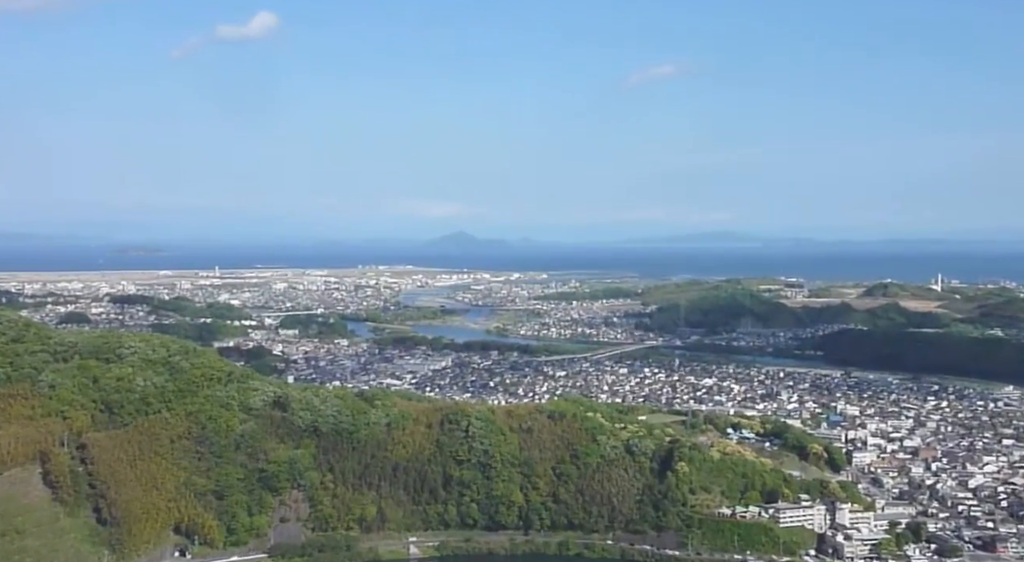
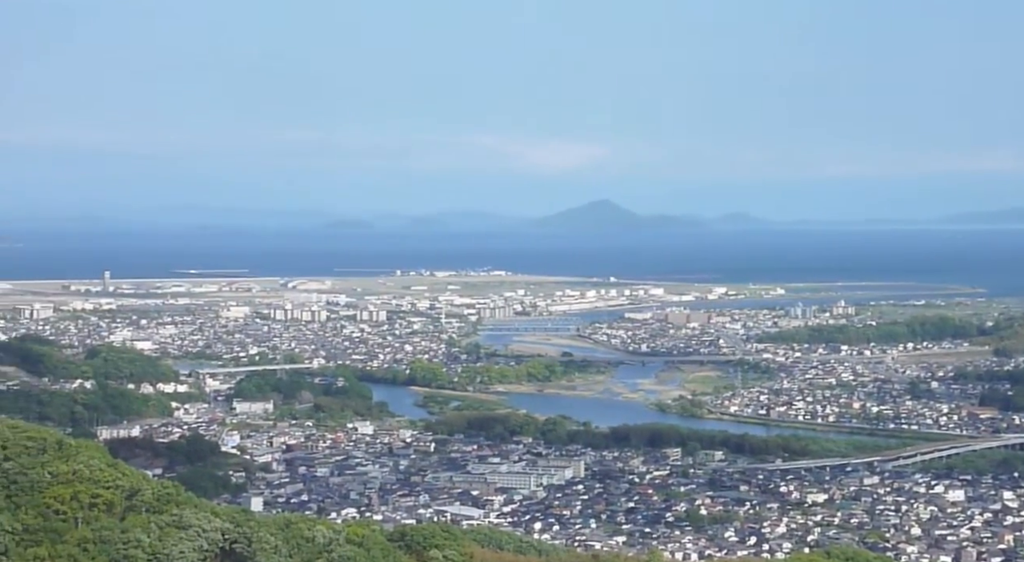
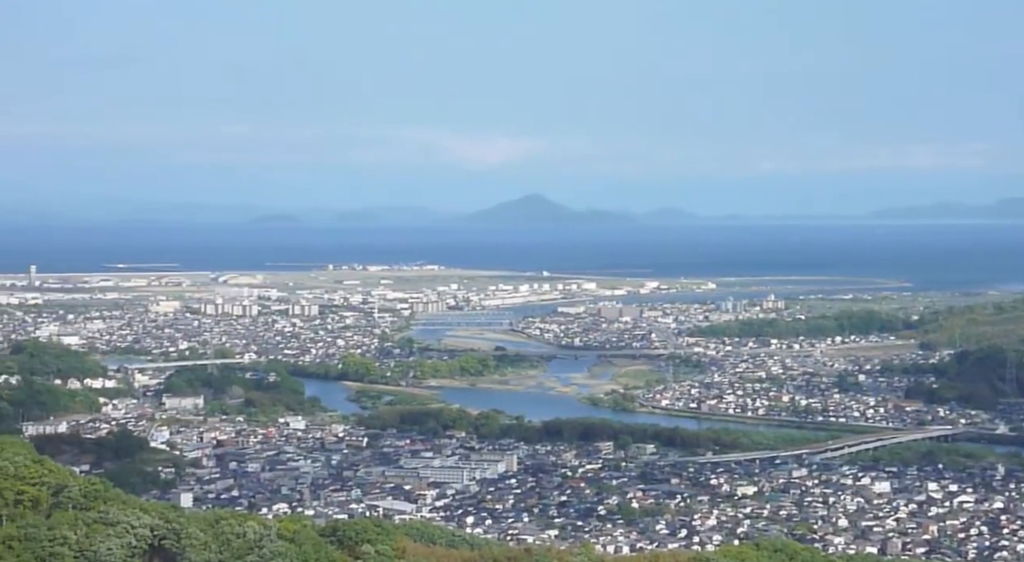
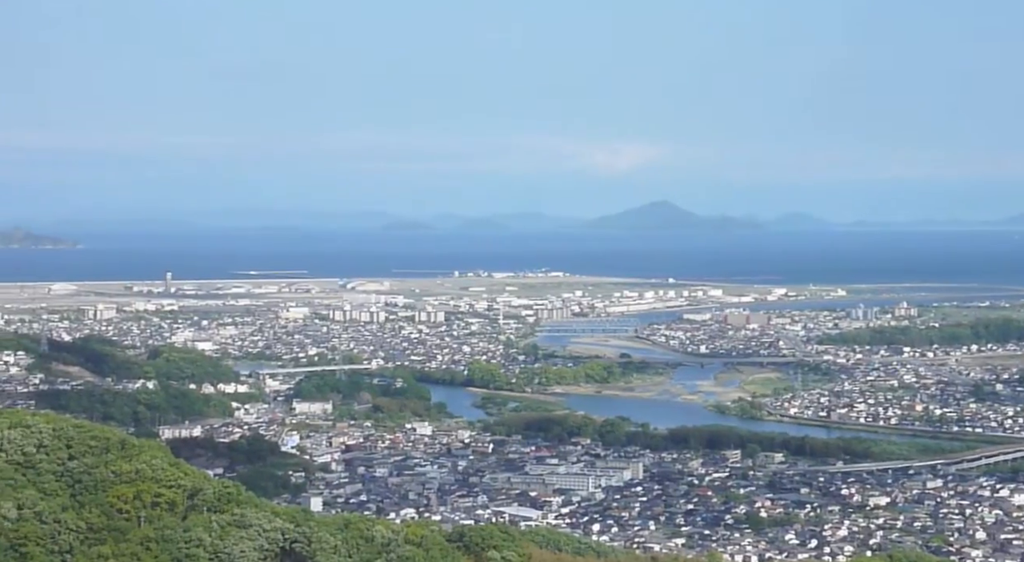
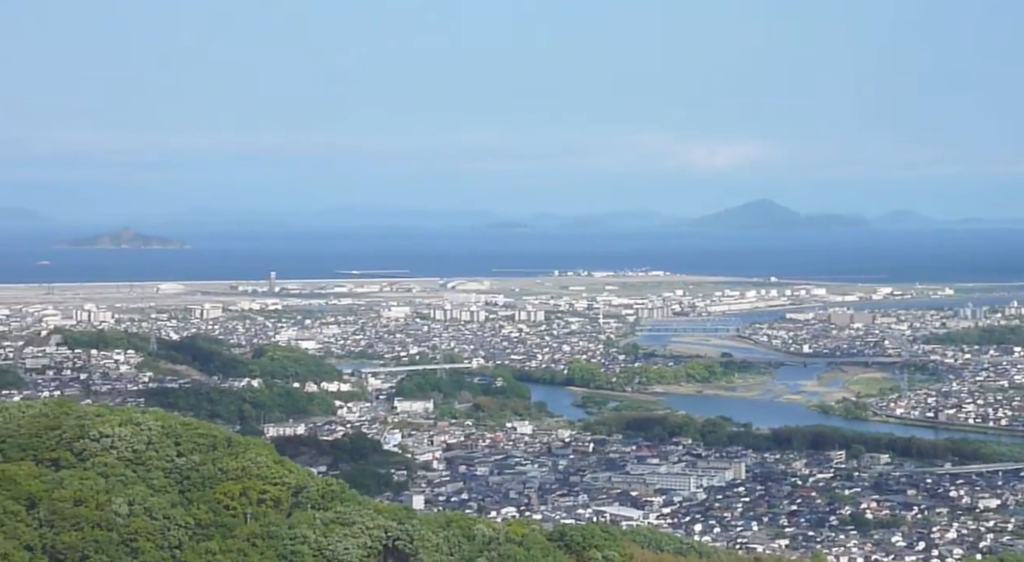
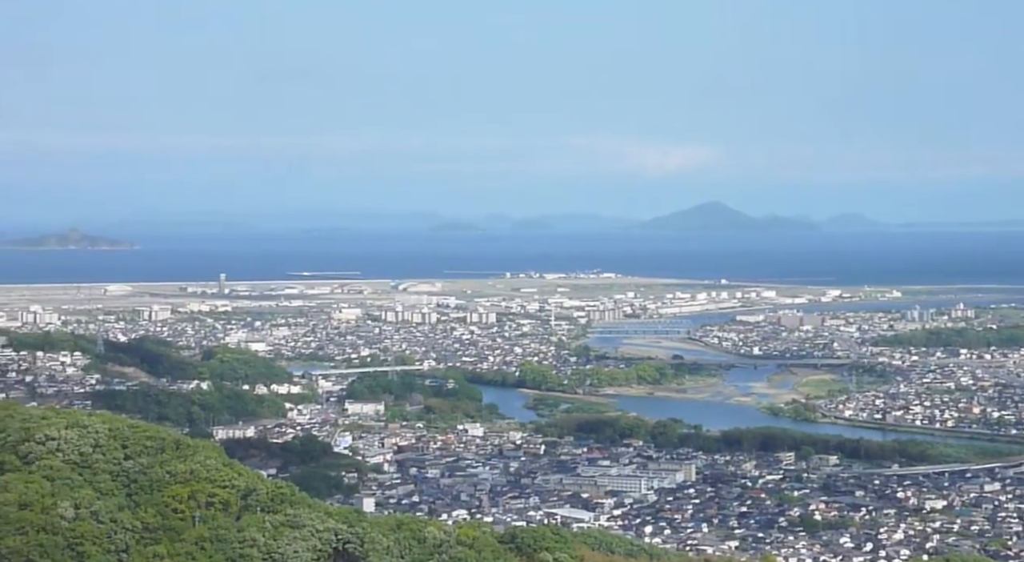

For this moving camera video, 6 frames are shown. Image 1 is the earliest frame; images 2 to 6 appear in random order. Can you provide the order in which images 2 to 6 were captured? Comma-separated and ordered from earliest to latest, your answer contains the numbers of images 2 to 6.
3, 2, 4, 6, 5
